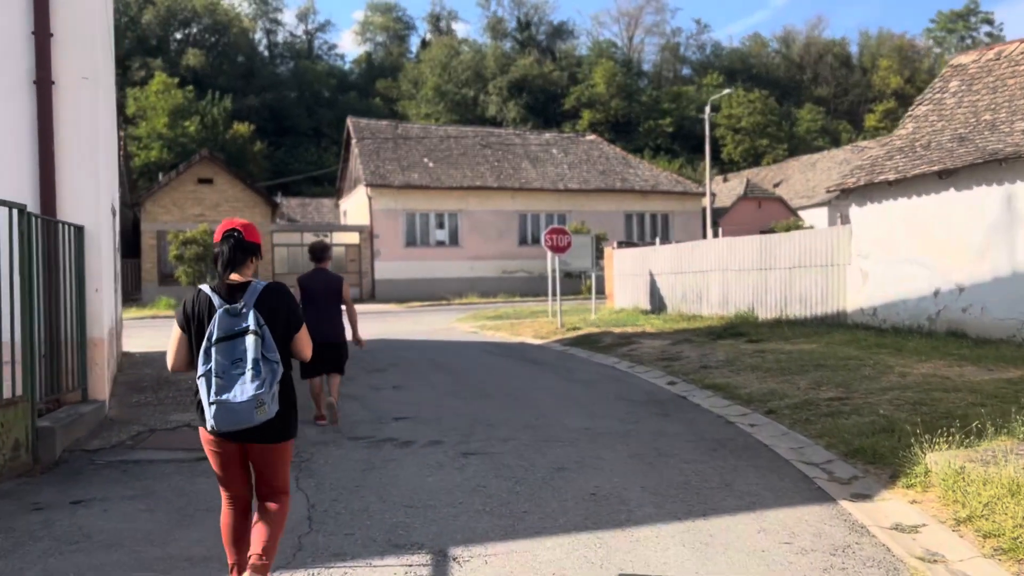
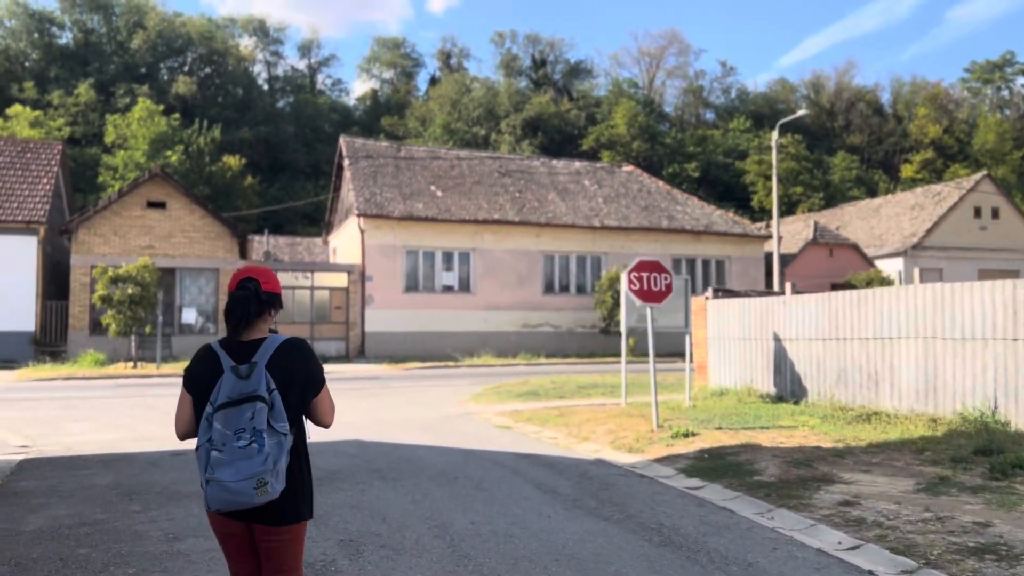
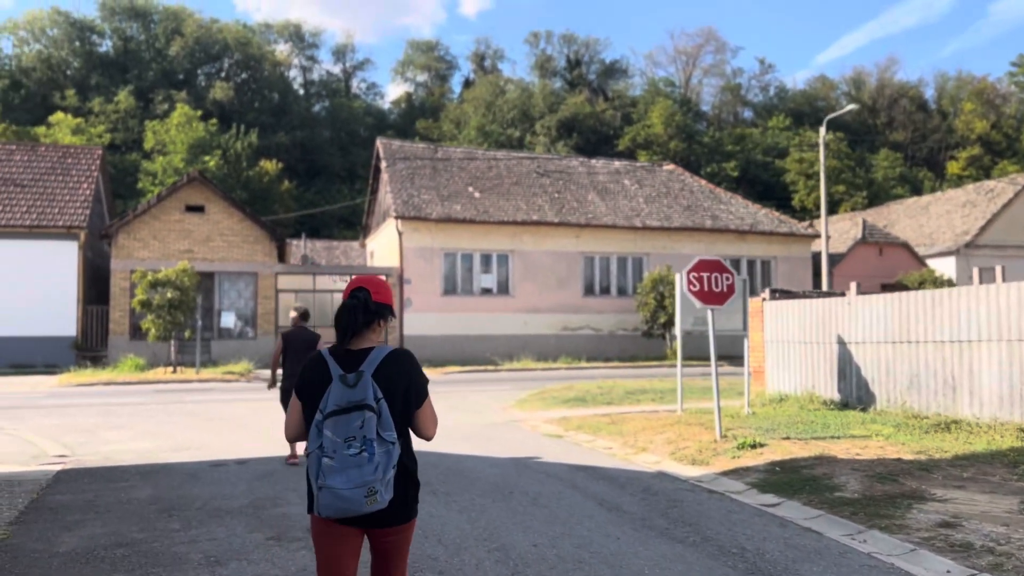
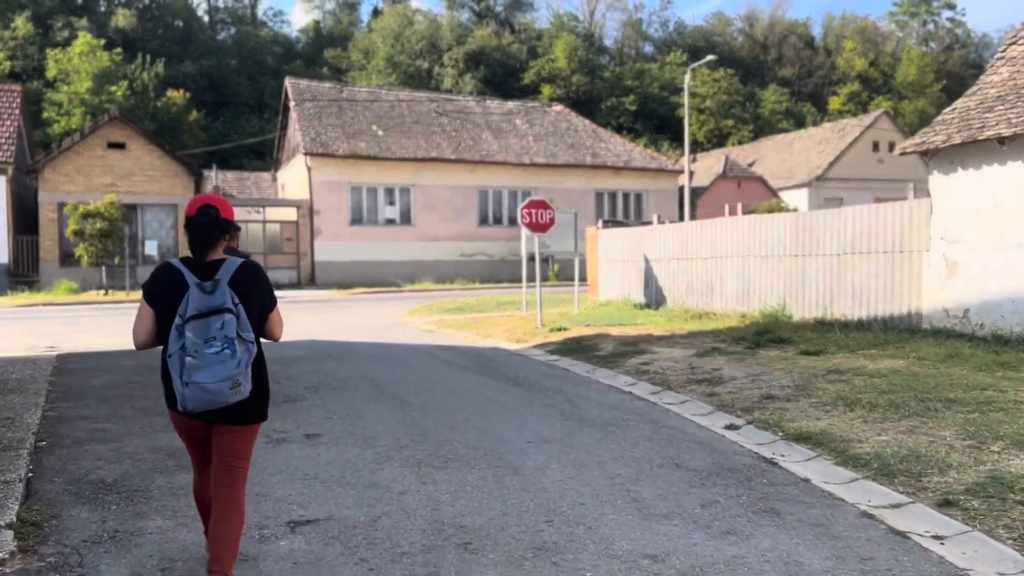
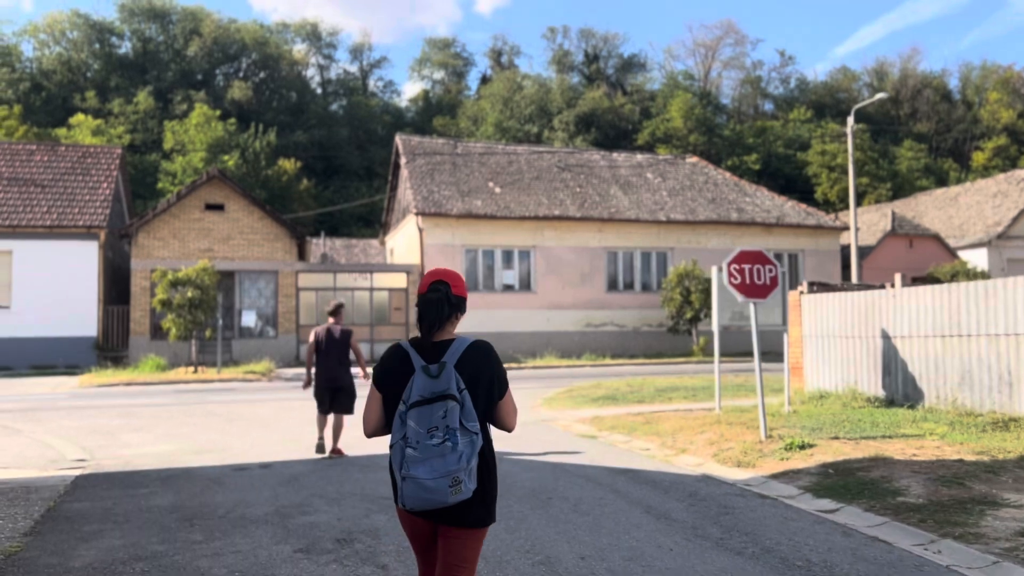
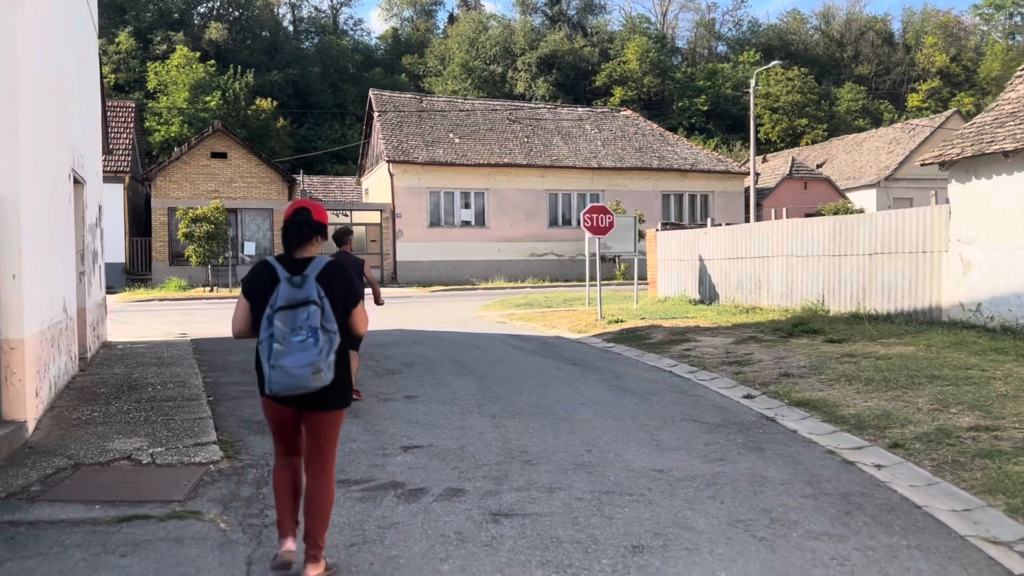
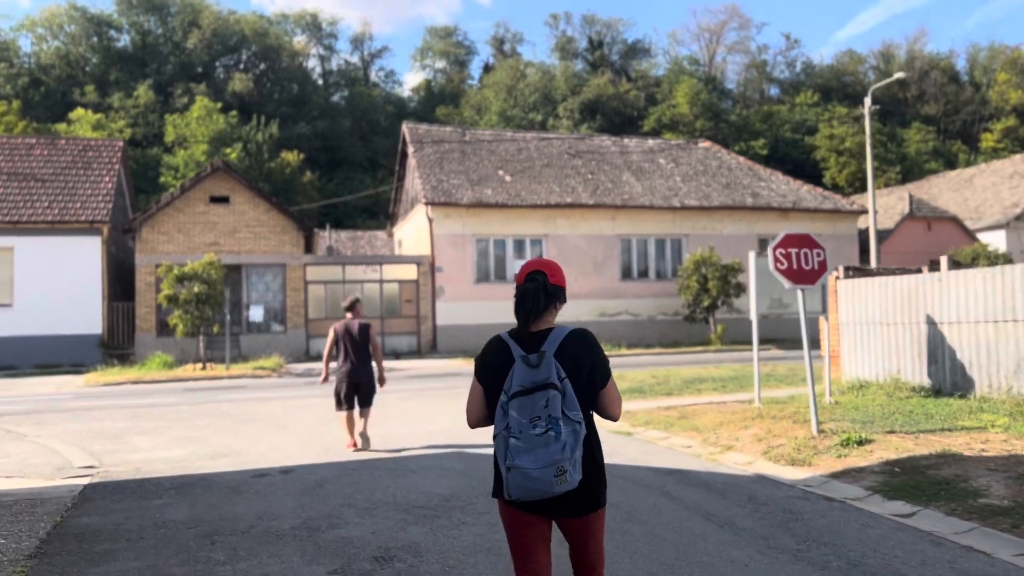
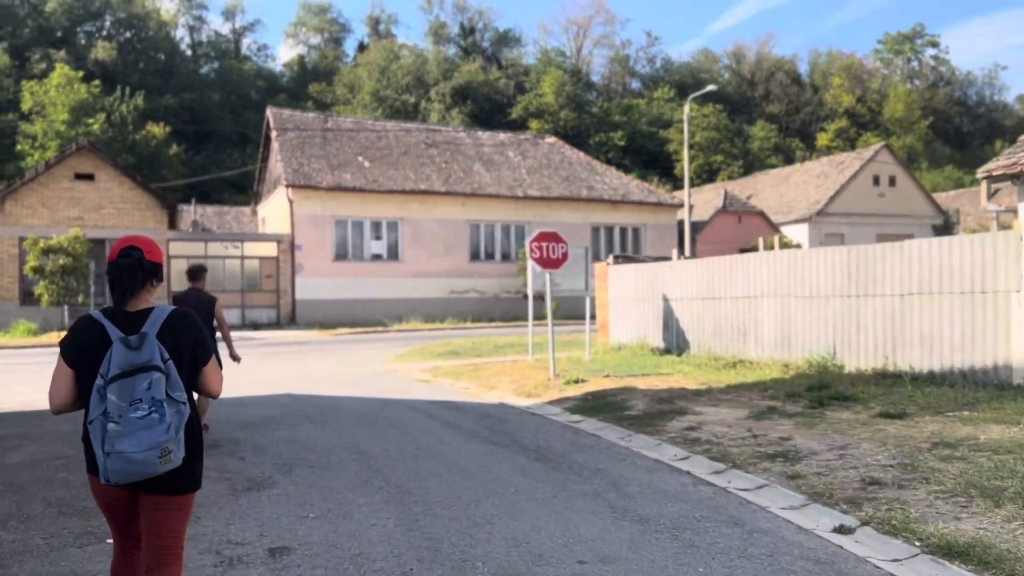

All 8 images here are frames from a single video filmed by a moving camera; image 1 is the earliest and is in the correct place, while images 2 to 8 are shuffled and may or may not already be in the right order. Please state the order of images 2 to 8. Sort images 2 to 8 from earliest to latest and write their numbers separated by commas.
6, 4, 8, 2, 3, 5, 7
